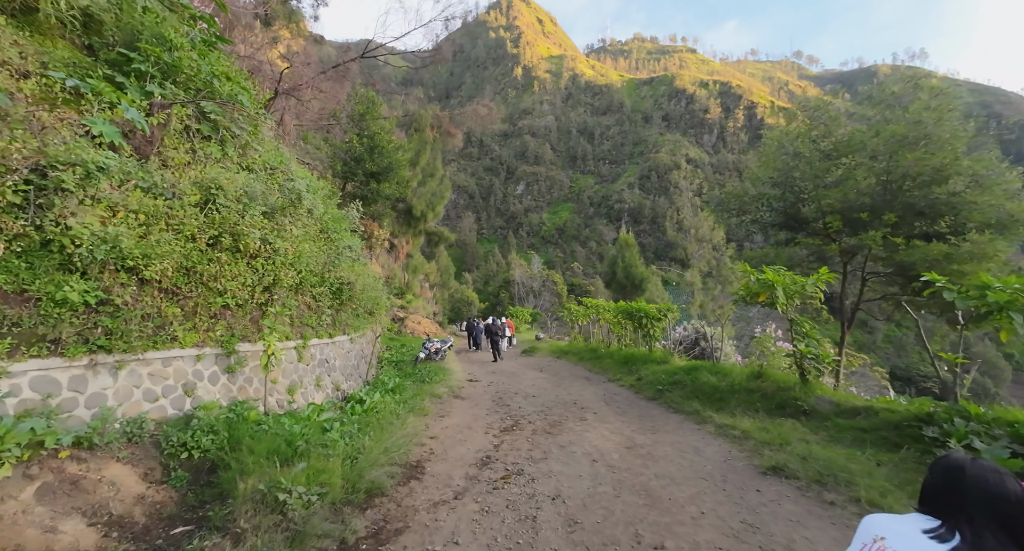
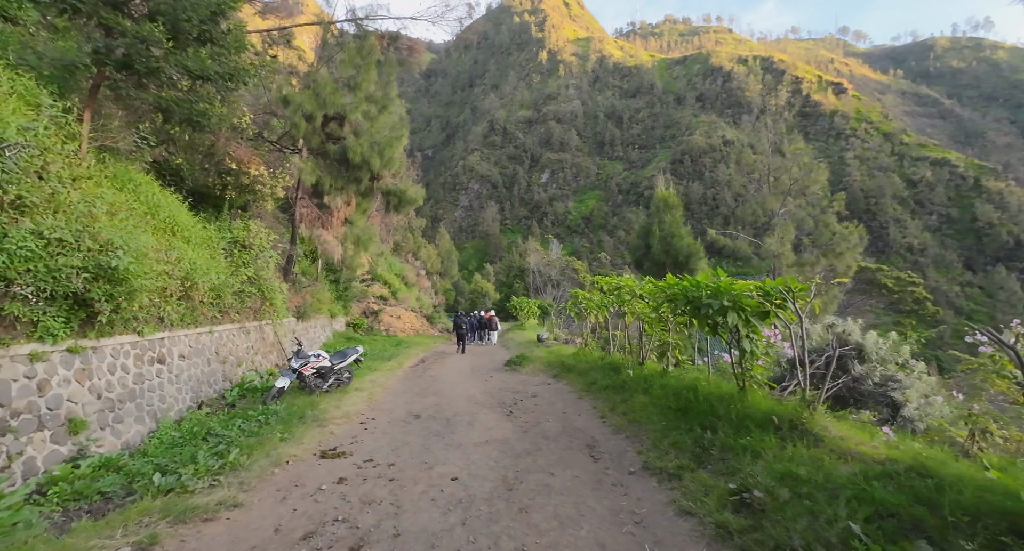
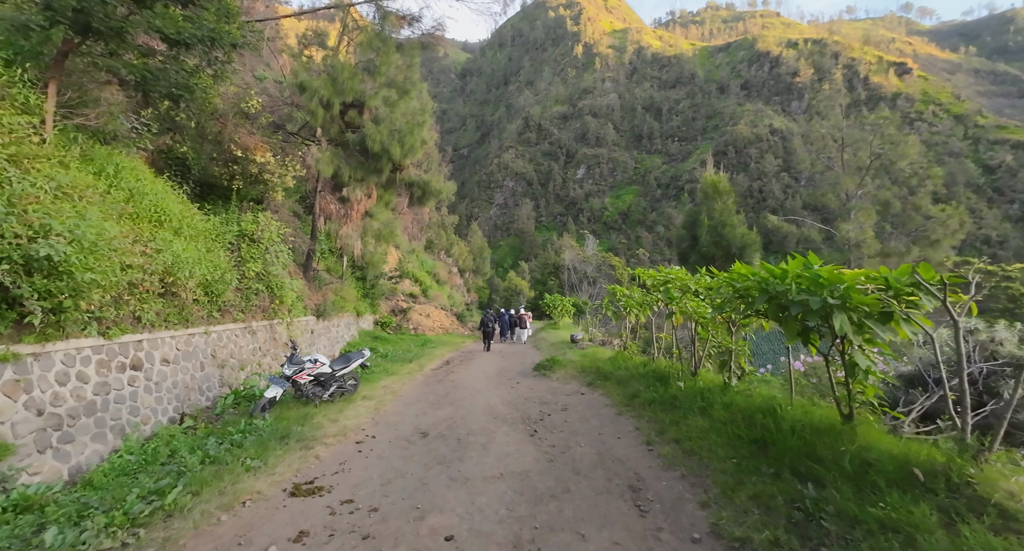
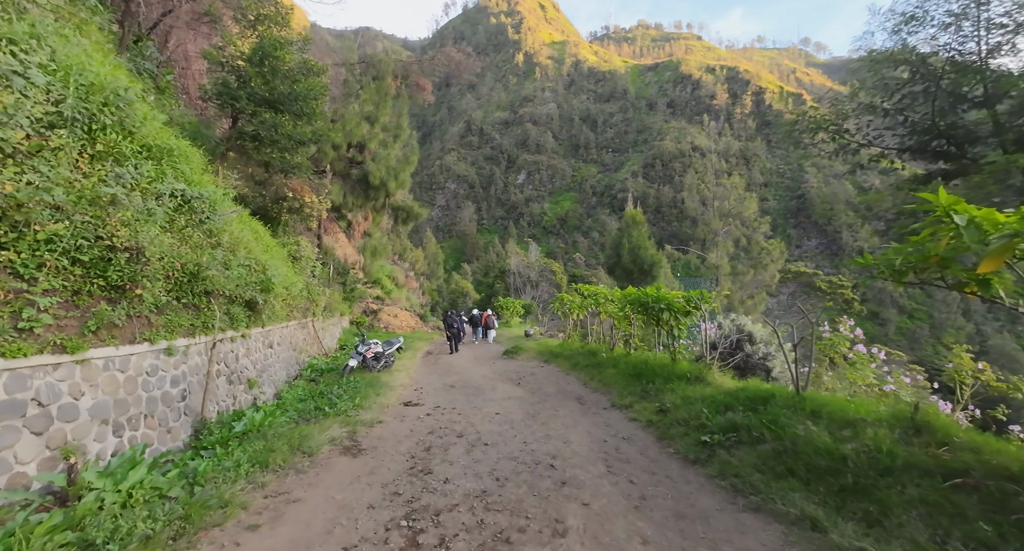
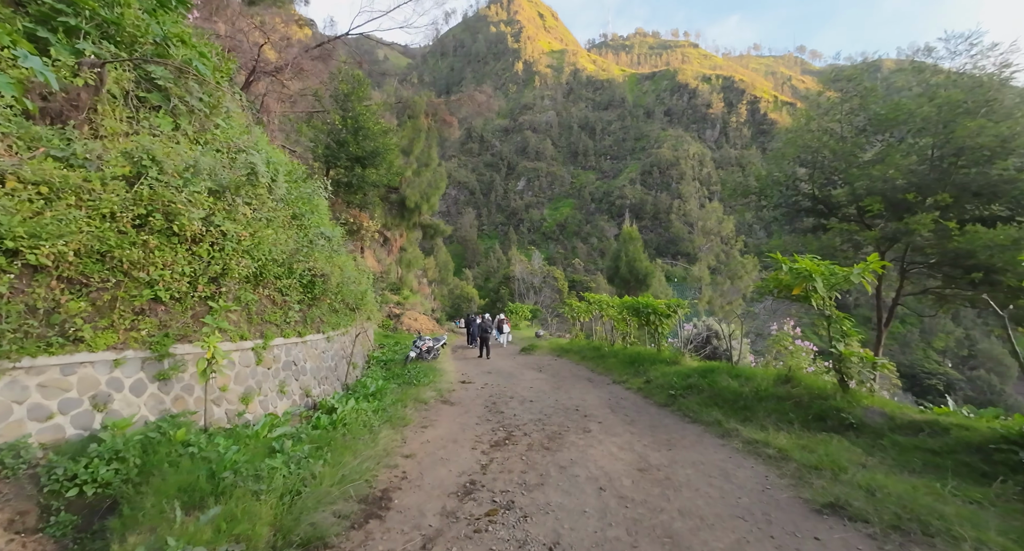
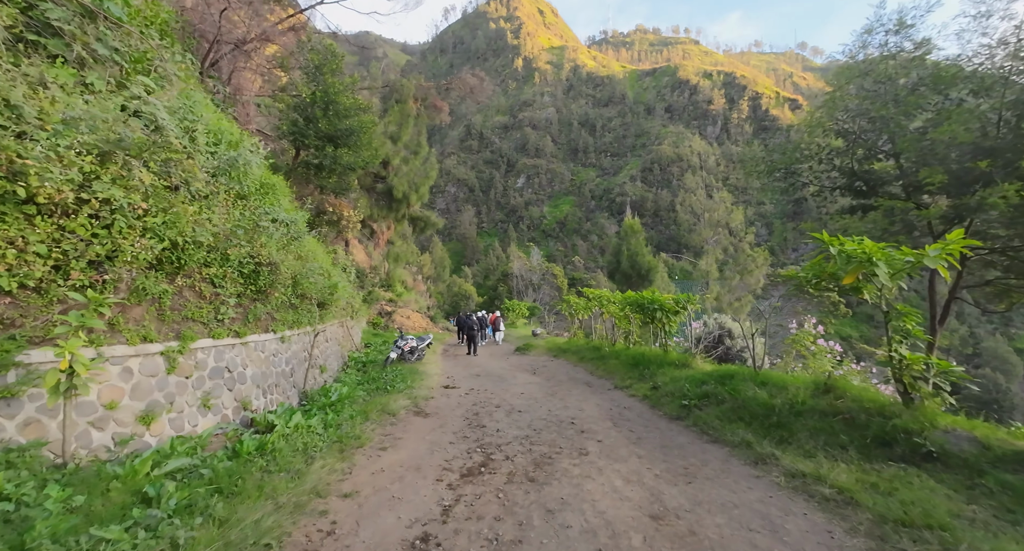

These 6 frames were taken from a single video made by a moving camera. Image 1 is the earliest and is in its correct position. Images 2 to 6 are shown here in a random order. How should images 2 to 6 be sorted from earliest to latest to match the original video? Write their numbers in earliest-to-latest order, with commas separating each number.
5, 6, 4, 2, 3
